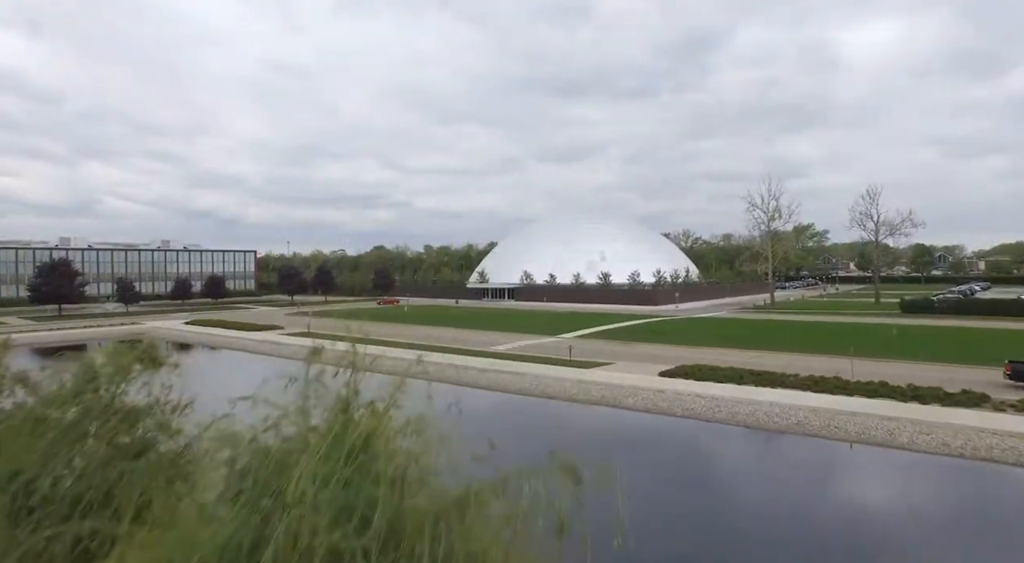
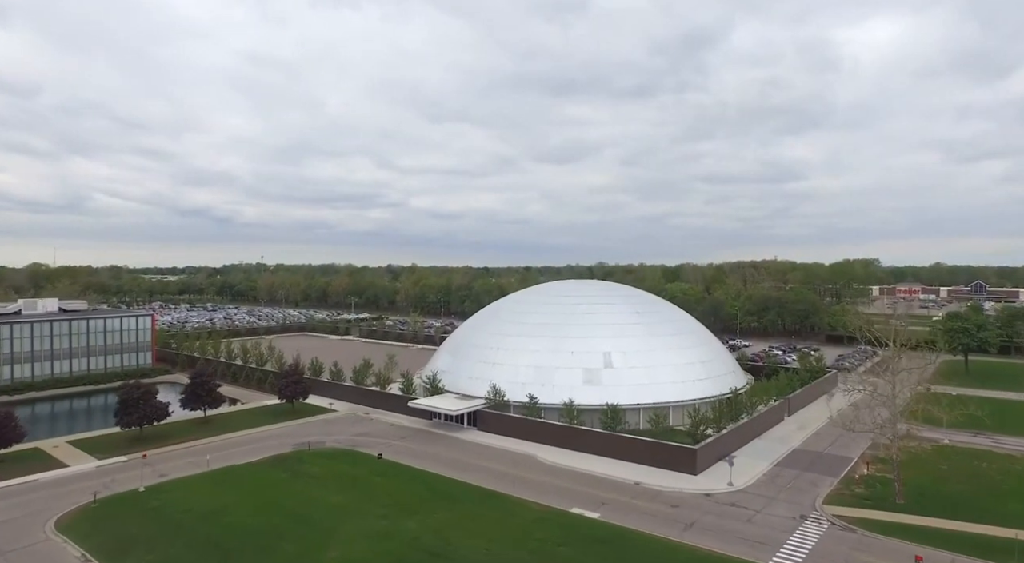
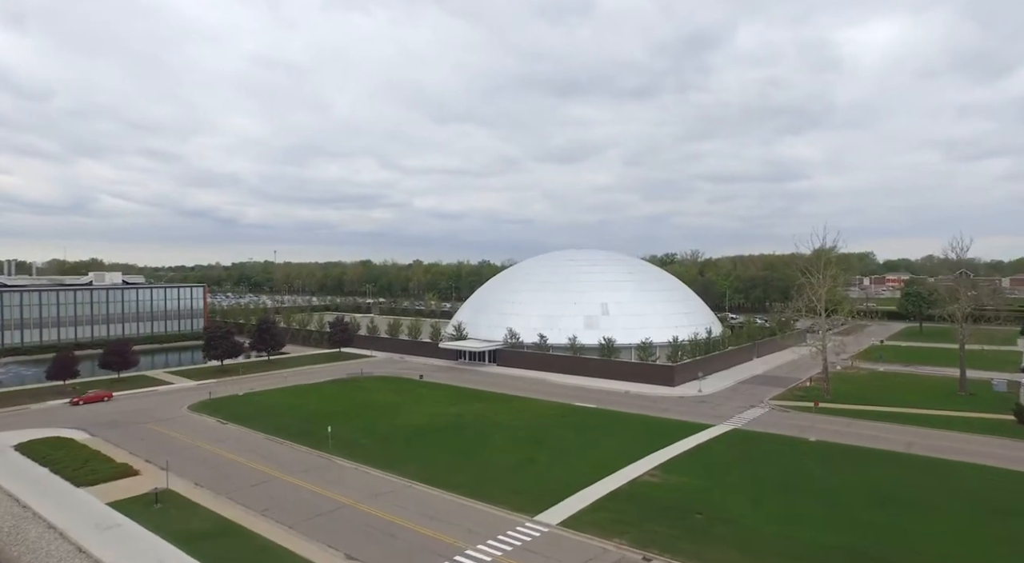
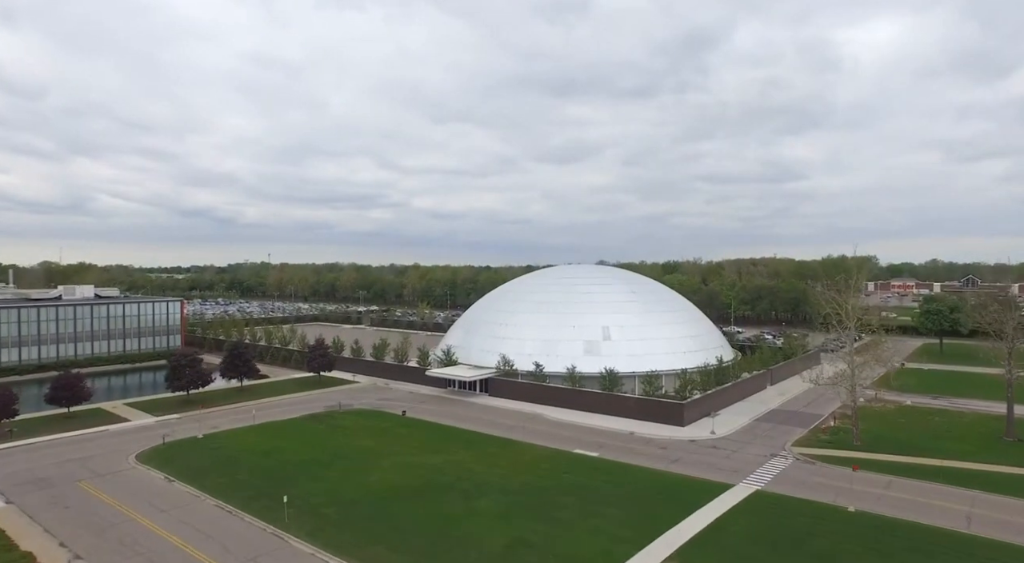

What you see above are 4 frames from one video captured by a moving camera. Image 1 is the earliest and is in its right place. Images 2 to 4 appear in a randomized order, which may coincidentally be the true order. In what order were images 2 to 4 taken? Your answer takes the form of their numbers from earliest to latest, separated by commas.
3, 4, 2
